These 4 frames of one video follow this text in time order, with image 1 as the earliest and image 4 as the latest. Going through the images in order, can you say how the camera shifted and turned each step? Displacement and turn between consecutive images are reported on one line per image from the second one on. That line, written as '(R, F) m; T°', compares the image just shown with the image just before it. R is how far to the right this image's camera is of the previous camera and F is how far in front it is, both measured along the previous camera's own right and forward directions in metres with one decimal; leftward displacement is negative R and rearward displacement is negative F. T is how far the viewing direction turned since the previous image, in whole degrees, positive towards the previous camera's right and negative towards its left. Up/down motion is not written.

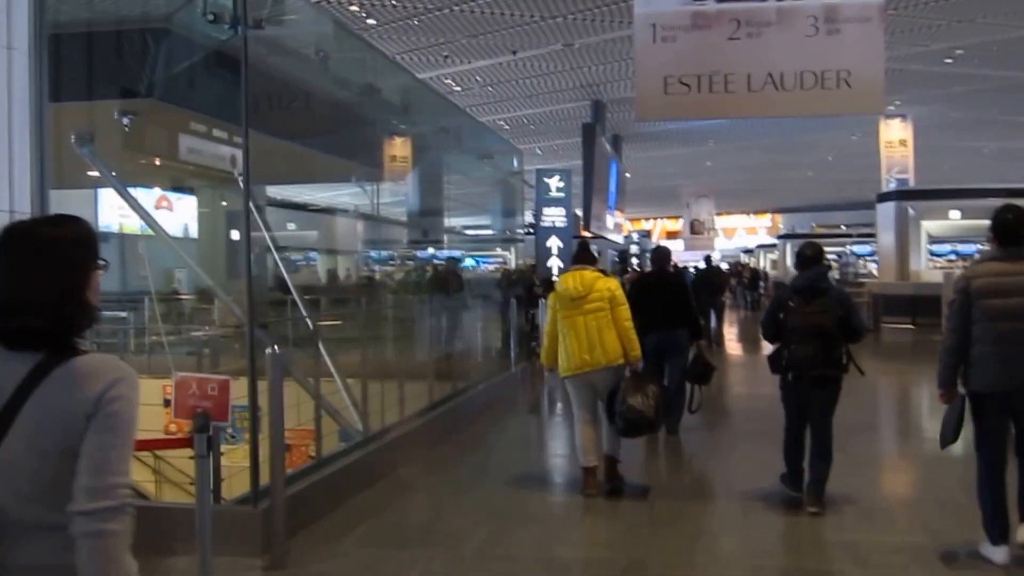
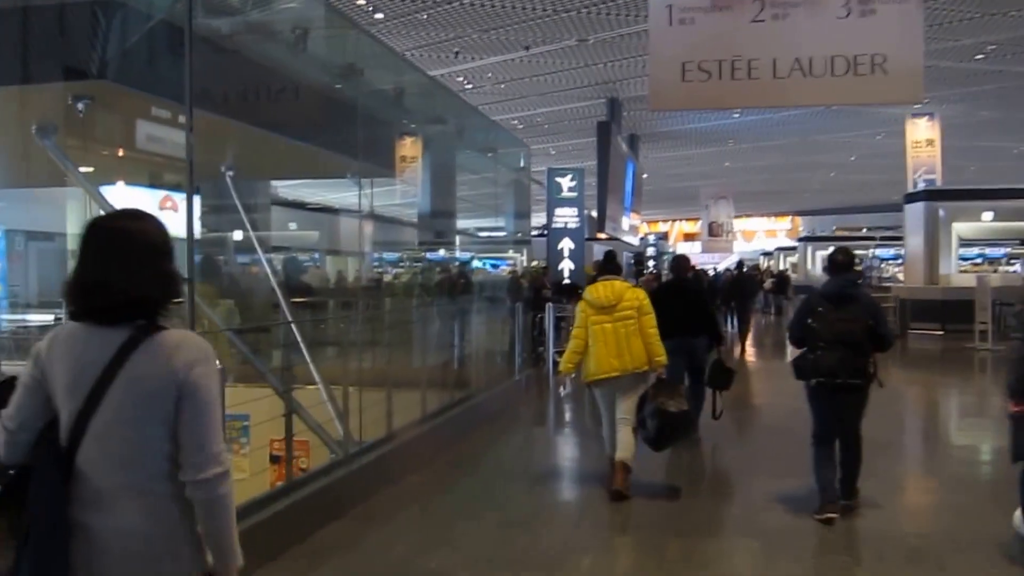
(+0.1, +0.5) m; -1°
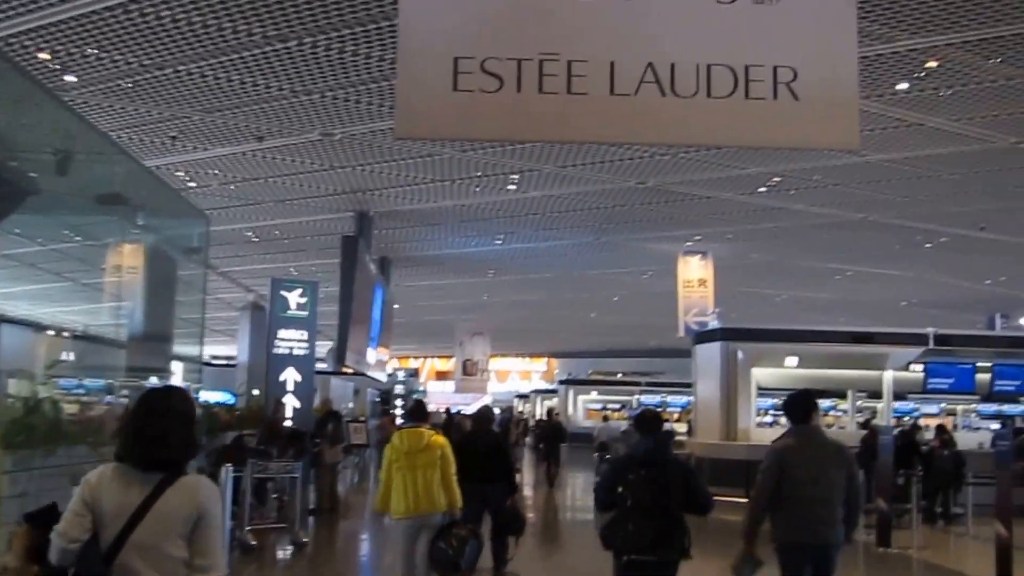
(+0.3, +2.1) m; +12°
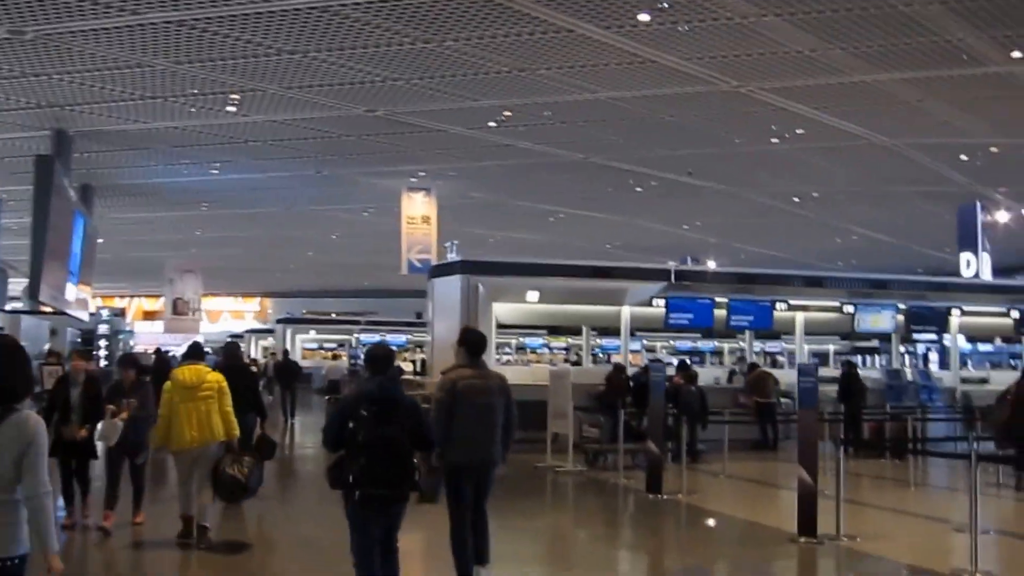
(-0.2, +0.8) m; +14°
